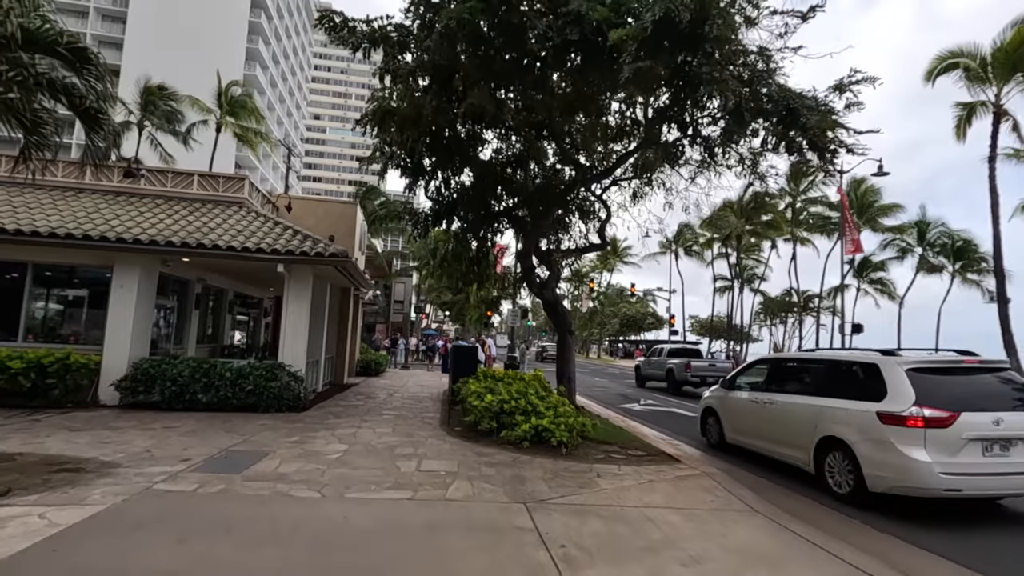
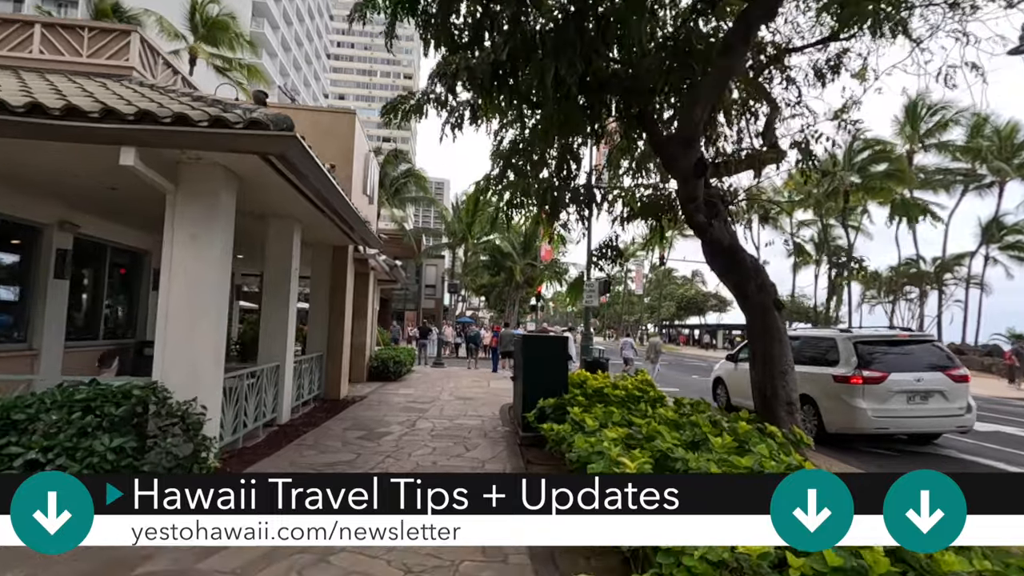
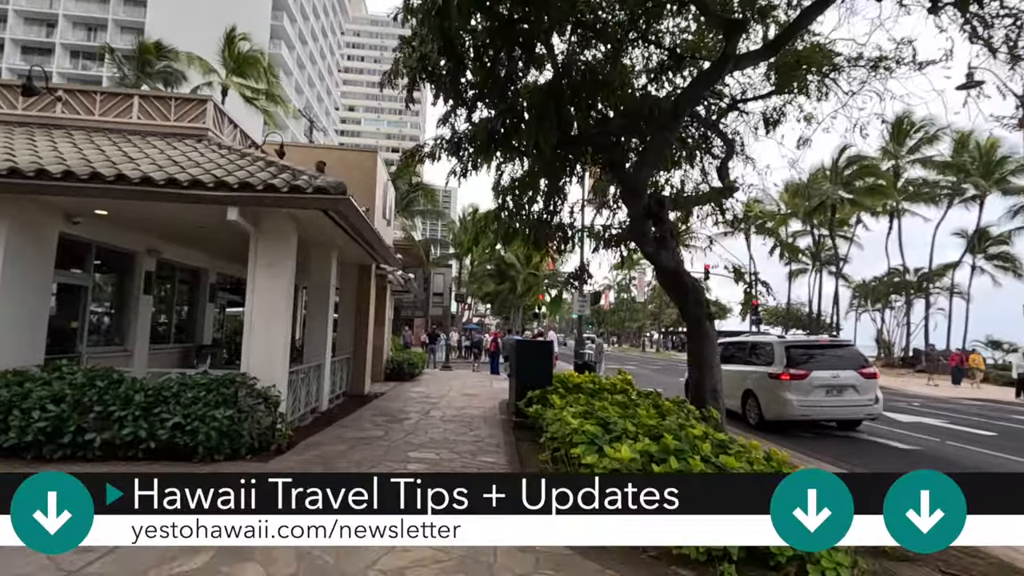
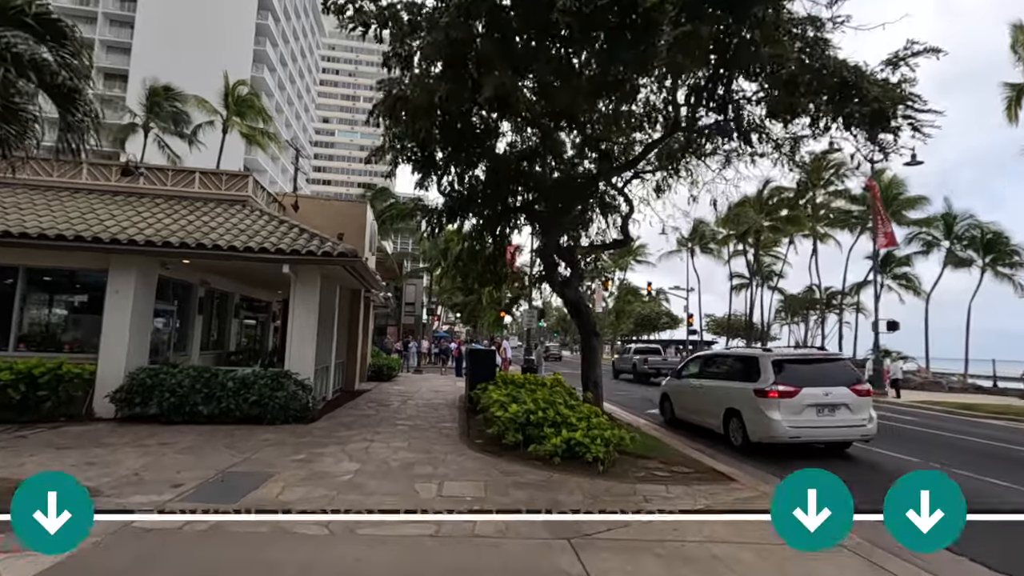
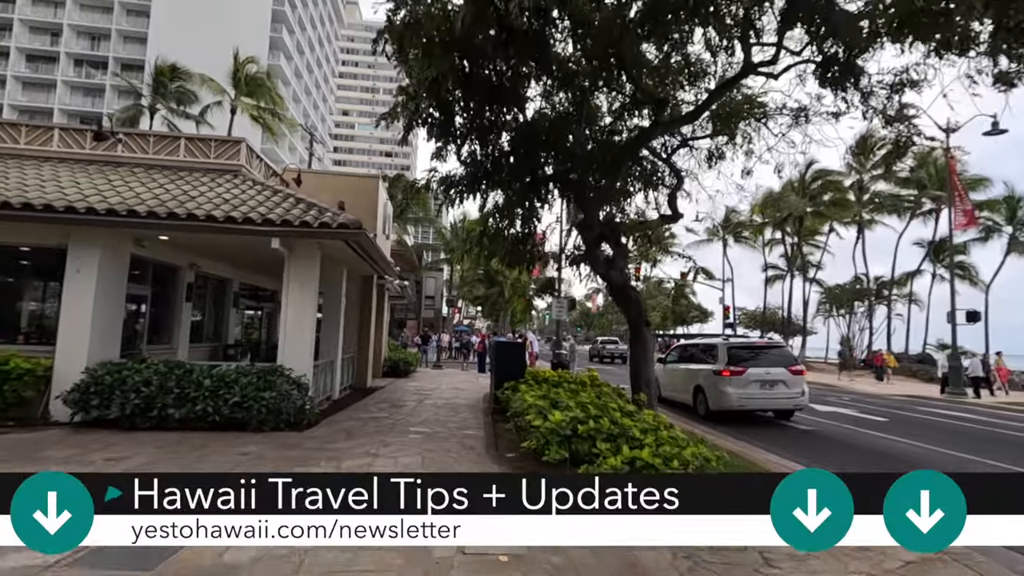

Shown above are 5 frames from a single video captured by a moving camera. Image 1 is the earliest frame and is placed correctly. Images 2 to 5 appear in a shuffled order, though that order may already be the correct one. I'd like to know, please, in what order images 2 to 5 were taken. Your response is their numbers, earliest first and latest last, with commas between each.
4, 5, 3, 2
